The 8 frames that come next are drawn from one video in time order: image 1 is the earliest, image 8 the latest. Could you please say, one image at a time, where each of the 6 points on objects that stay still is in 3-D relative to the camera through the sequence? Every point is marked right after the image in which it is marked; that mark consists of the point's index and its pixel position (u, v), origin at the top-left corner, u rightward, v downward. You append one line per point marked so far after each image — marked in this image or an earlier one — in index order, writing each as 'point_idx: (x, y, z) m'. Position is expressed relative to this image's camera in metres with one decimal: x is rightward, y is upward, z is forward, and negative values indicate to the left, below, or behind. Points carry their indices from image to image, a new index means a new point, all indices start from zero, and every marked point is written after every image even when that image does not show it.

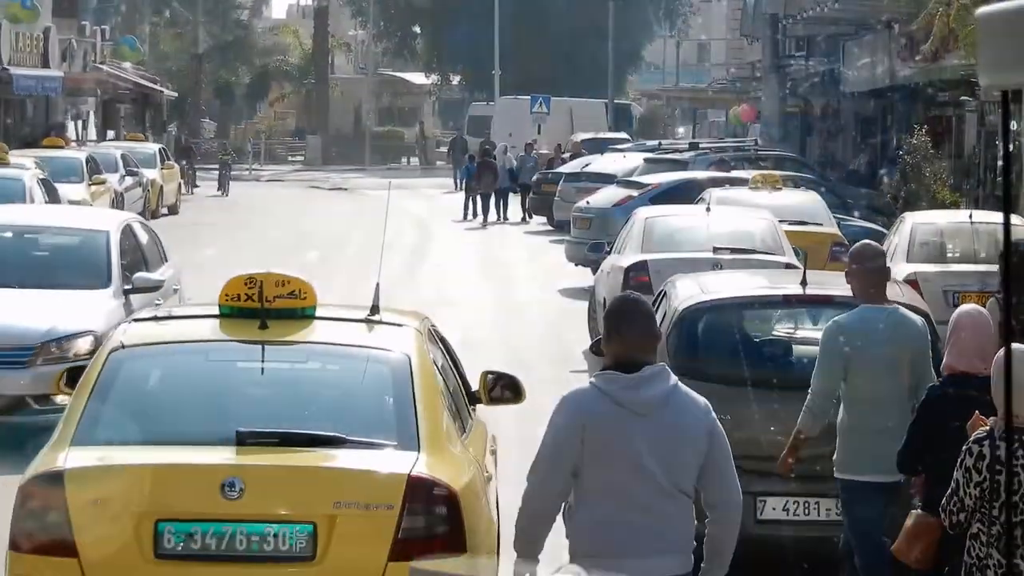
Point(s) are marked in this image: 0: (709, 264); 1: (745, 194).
0: (+1.6, +0.2, +11.7) m
1: (+2.5, +1.0, +15.8) m
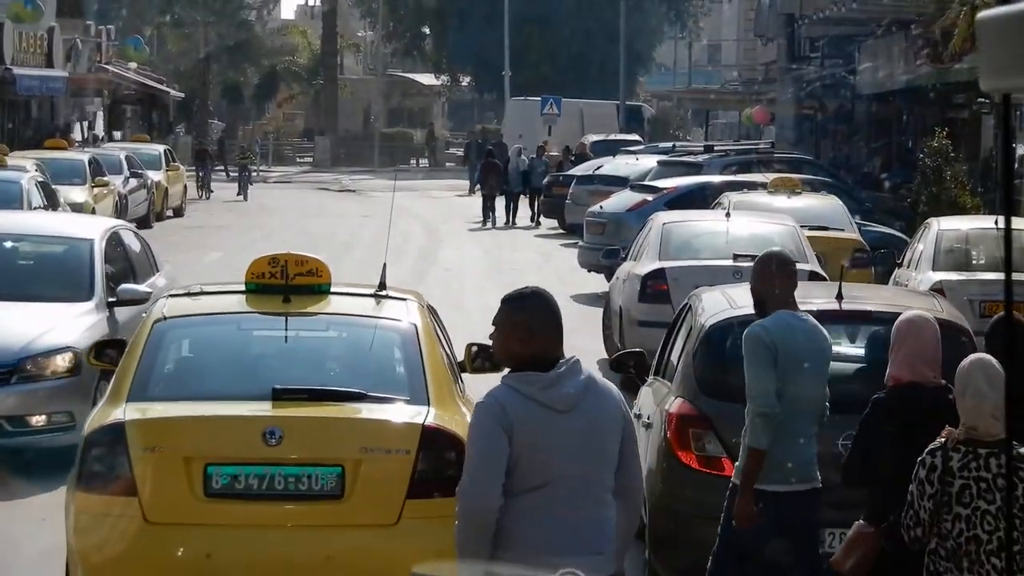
0: (+1.6, +0.1, +11.2) m
1: (+2.6, +0.9, +15.3) m
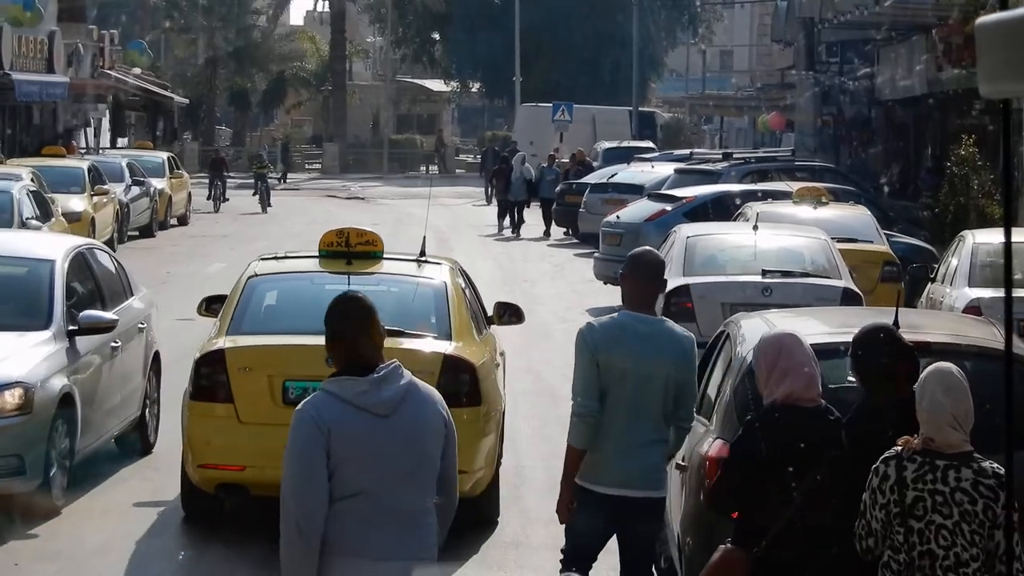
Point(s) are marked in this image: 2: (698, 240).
0: (+1.7, 0.0, +10.5) m
1: (+2.7, +0.8, +14.6) m
2: (+1.4, +0.4, +11.5) m
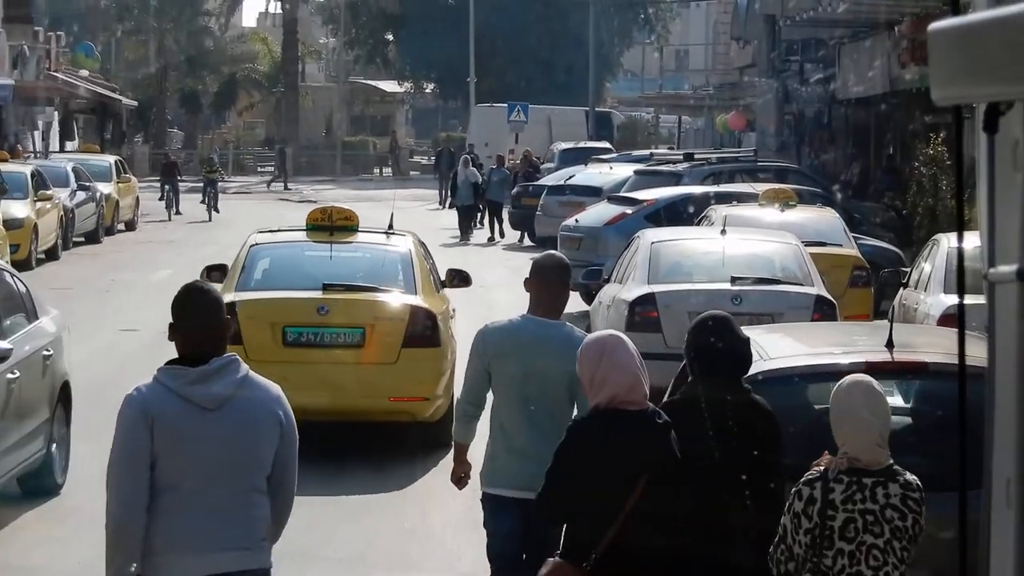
0: (+1.5, -0.1, +10.1) m
1: (+2.3, +0.7, +14.2) m
2: (+1.1, +0.3, +11.1) m
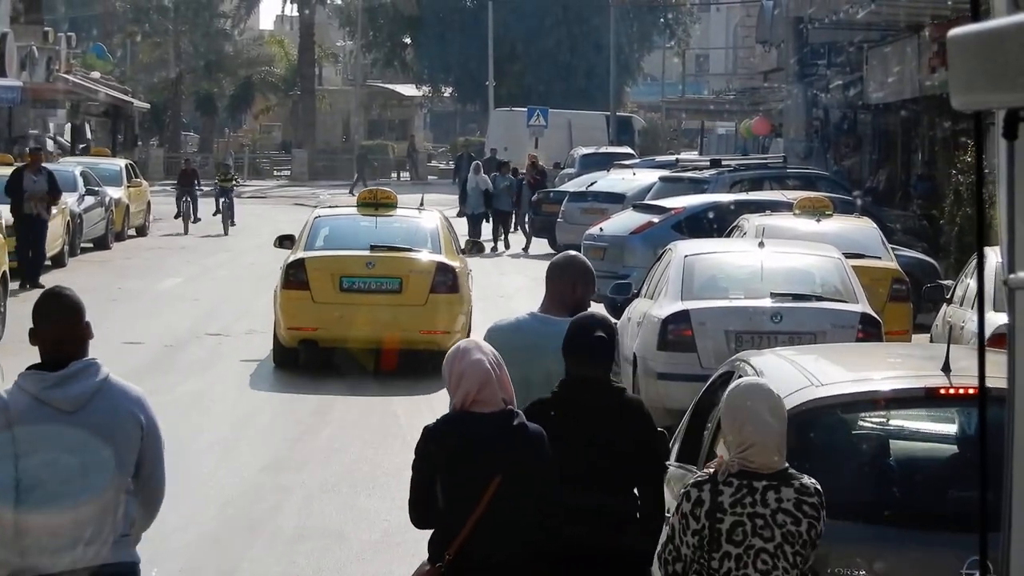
0: (+1.6, -0.2, +9.4) m
1: (+2.5, +0.6, +13.5) m
2: (+1.3, +0.2, +10.4) m
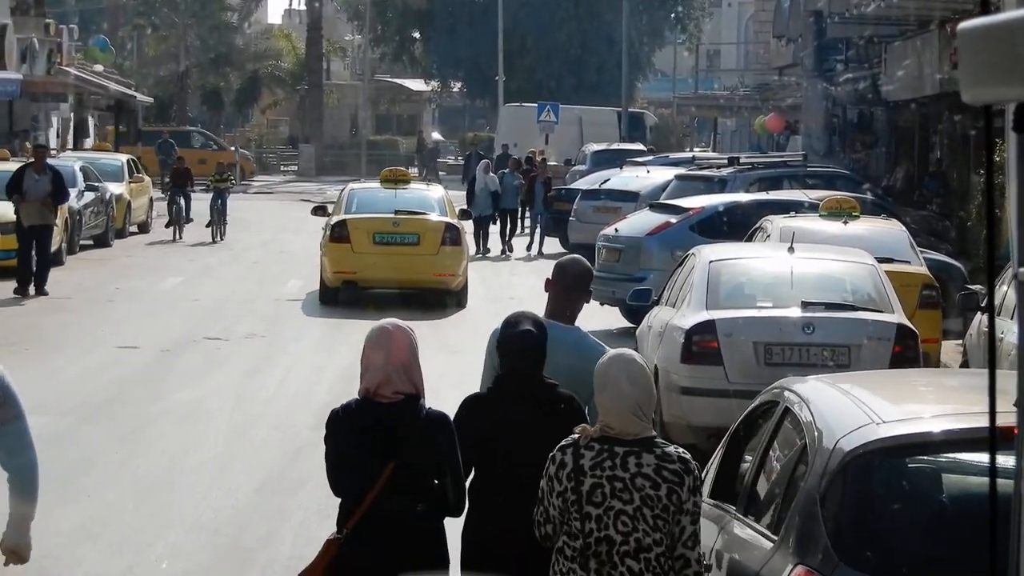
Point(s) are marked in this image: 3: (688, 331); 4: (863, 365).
0: (+1.7, -0.2, +8.8) m
1: (+2.6, +0.6, +12.9) m
2: (+1.4, +0.2, +9.8) m
3: (+1.1, -0.3, +9.0) m
4: (+2.1, -0.5, +8.9) m
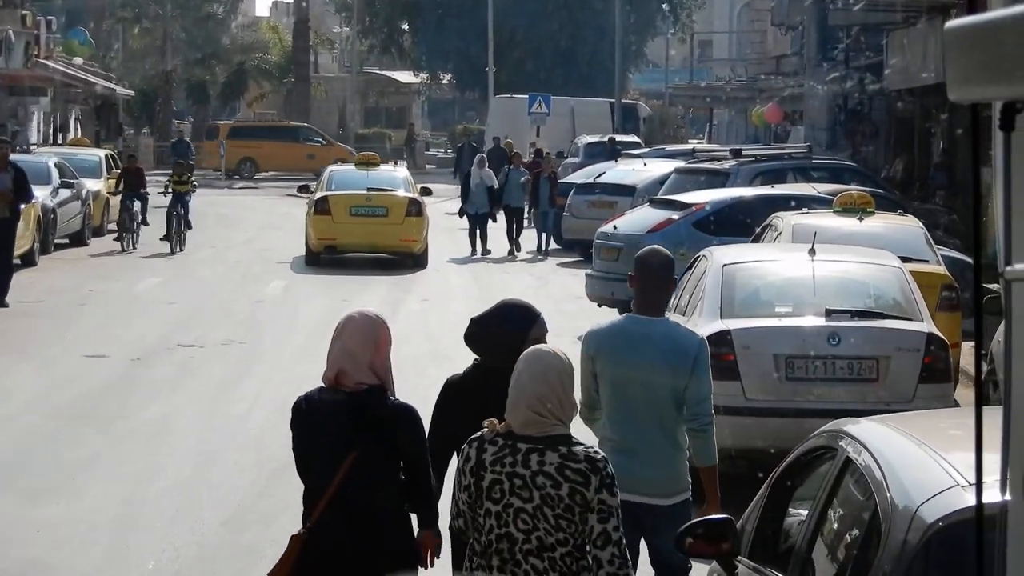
0: (+1.7, -0.3, +8.0) m
1: (+2.6, +0.5, +12.1) m
2: (+1.3, +0.1, +9.0) m
3: (+1.0, -0.3, +8.2) m
4: (+2.1, -0.5, +8.1) m
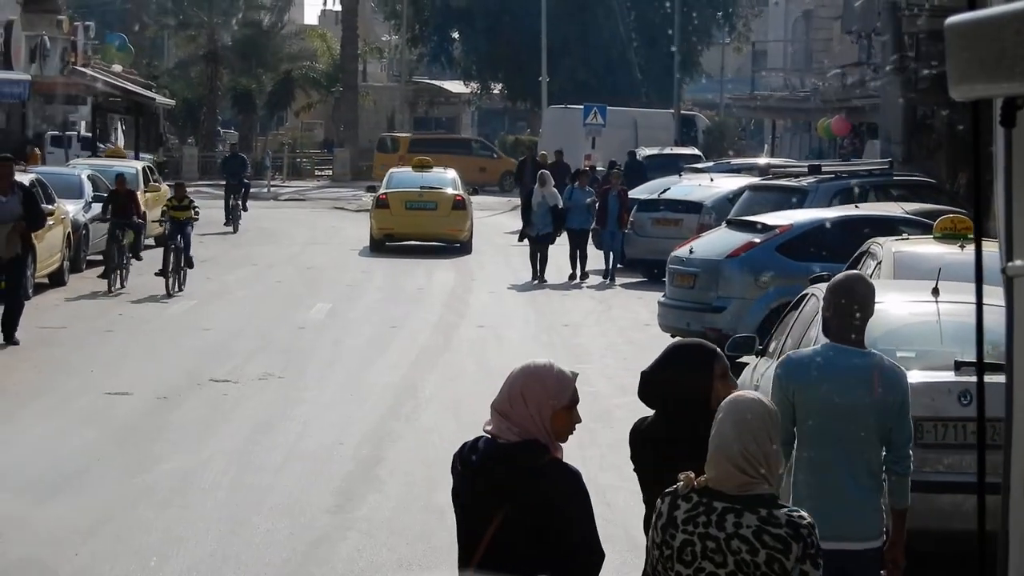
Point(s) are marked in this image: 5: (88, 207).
0: (+2.0, -0.5, +6.7) m
1: (+3.1, +0.3, +10.8) m
2: (+1.7, -0.1, +7.7) m
3: (+1.4, -0.5, +6.9) m
4: (+2.5, -0.7, +6.8) m
5: (-5.7, +1.1, +19.7) m
